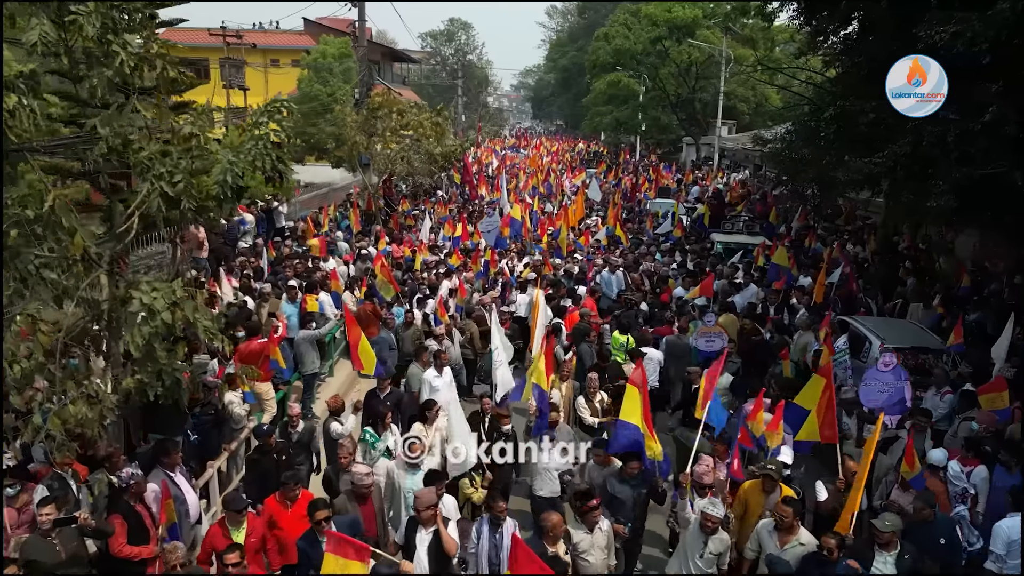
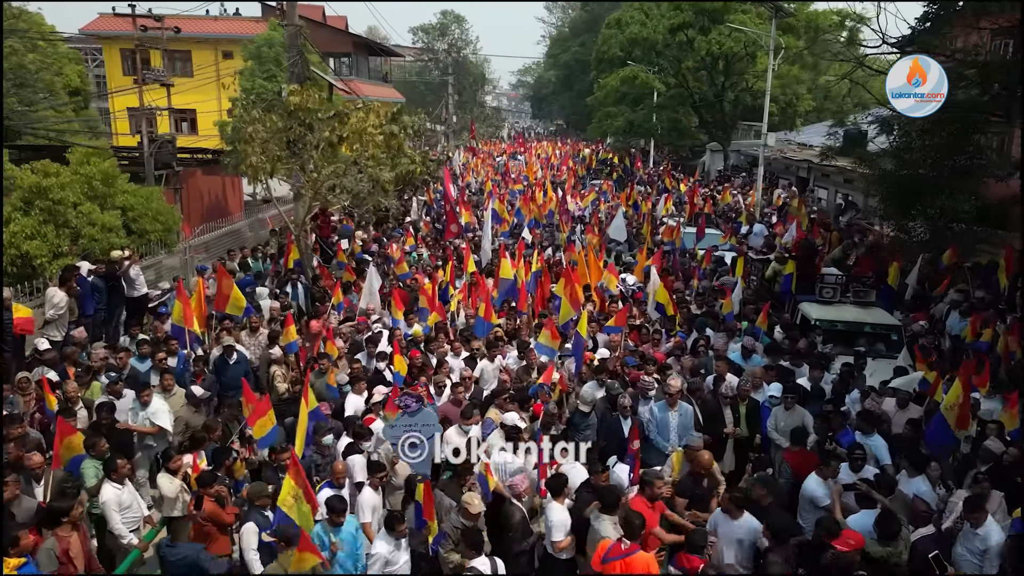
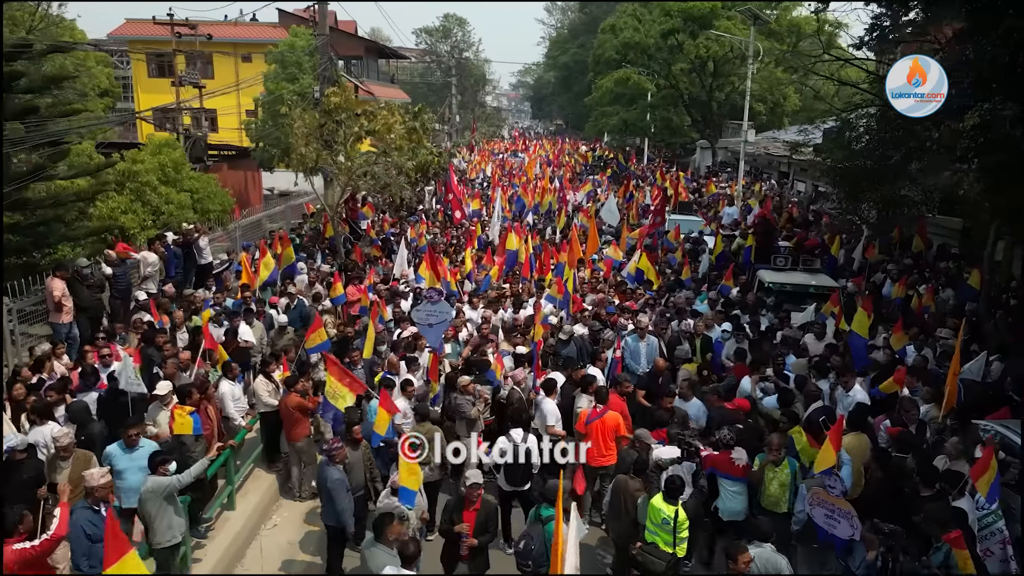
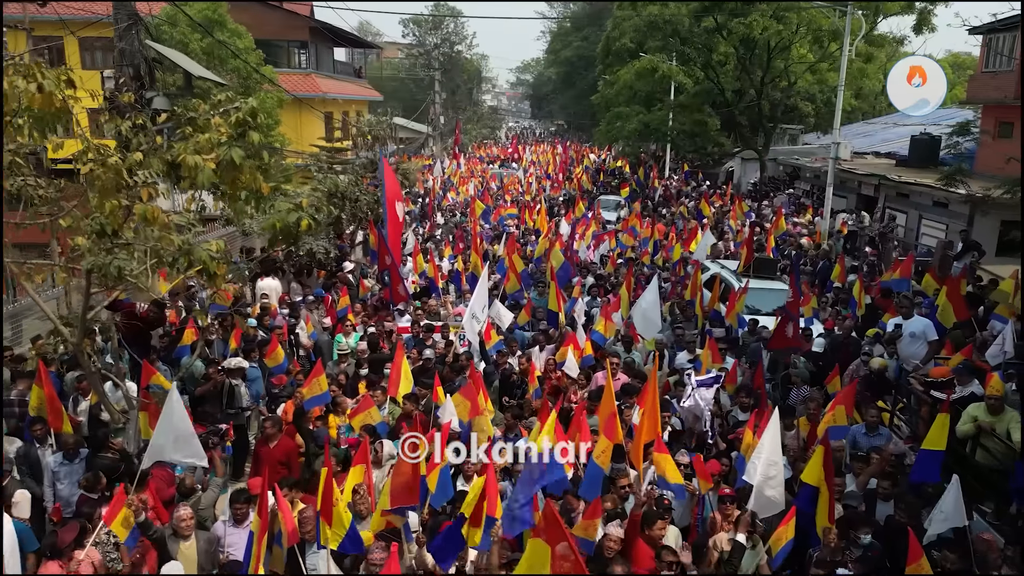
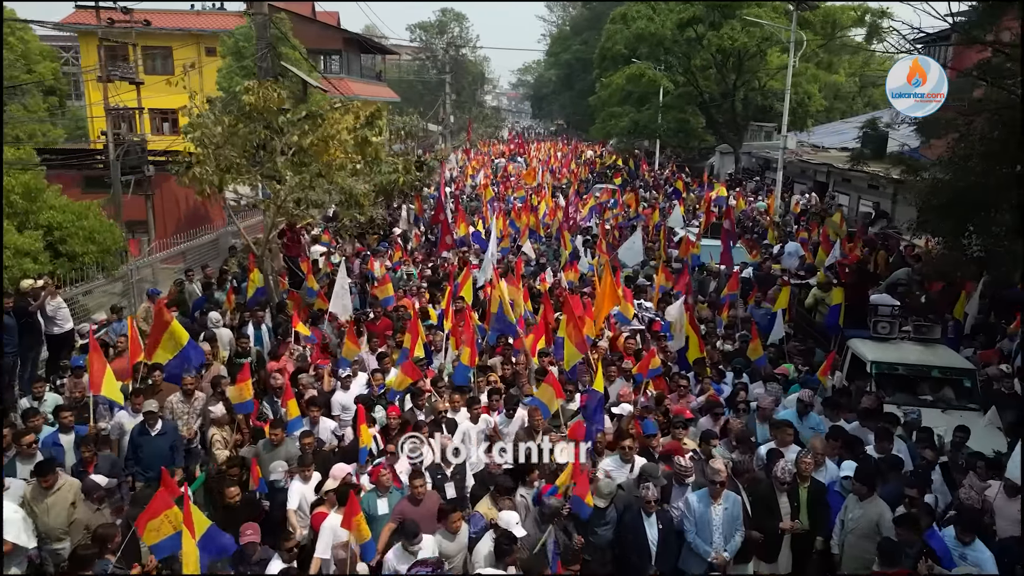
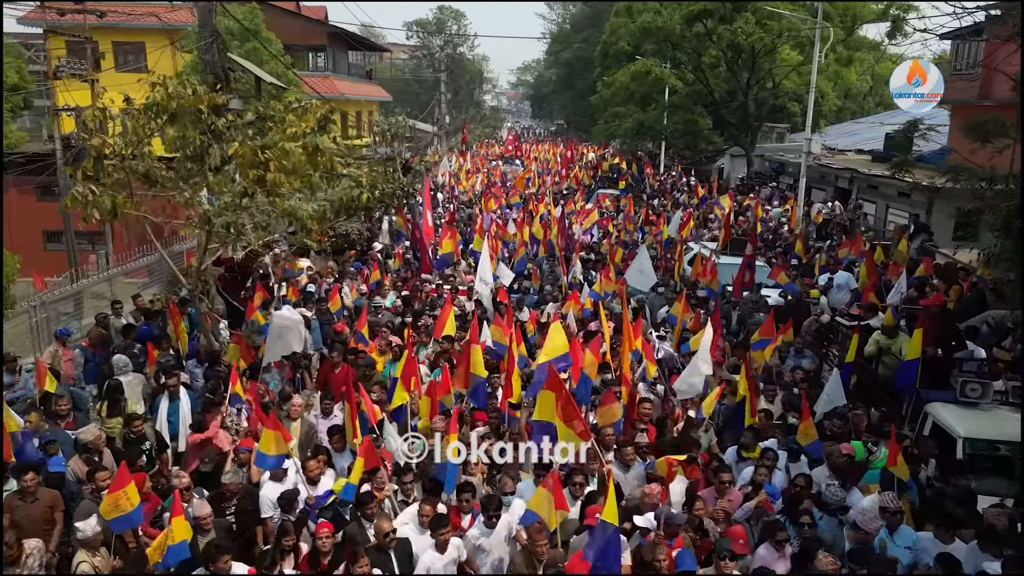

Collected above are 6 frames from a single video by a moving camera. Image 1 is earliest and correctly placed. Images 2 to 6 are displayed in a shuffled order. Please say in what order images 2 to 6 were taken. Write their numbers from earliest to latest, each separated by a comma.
3, 2, 5, 6, 4
